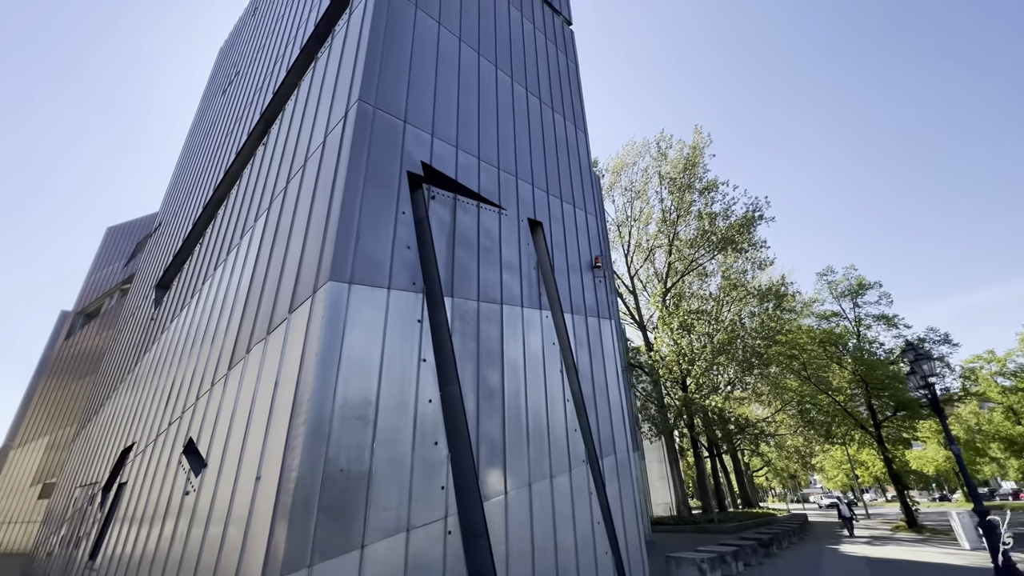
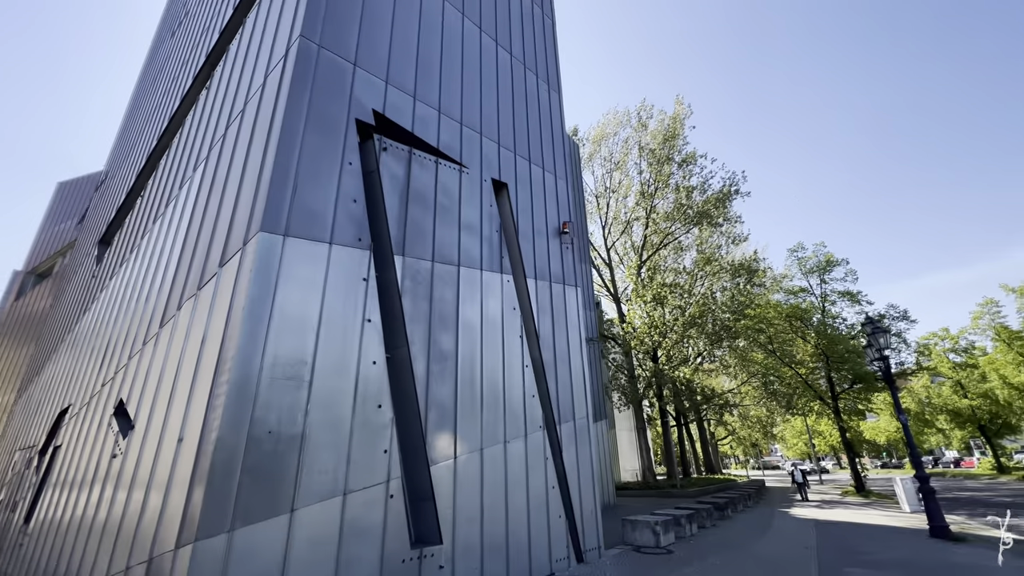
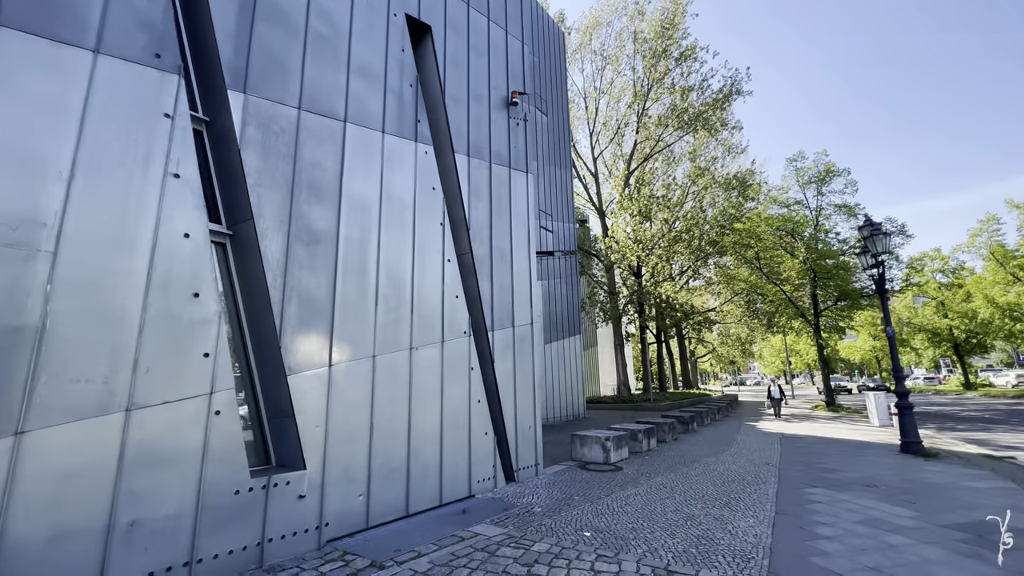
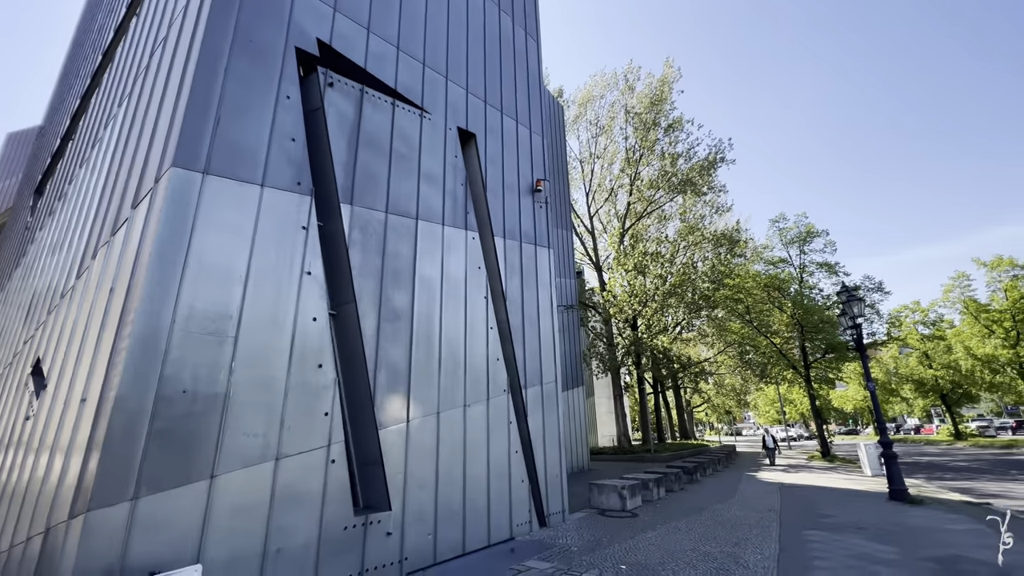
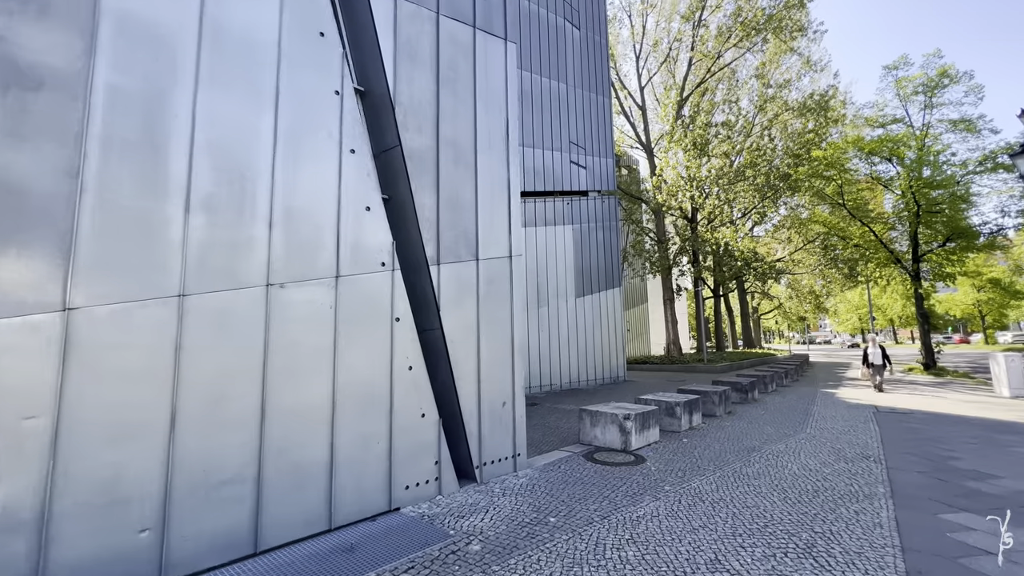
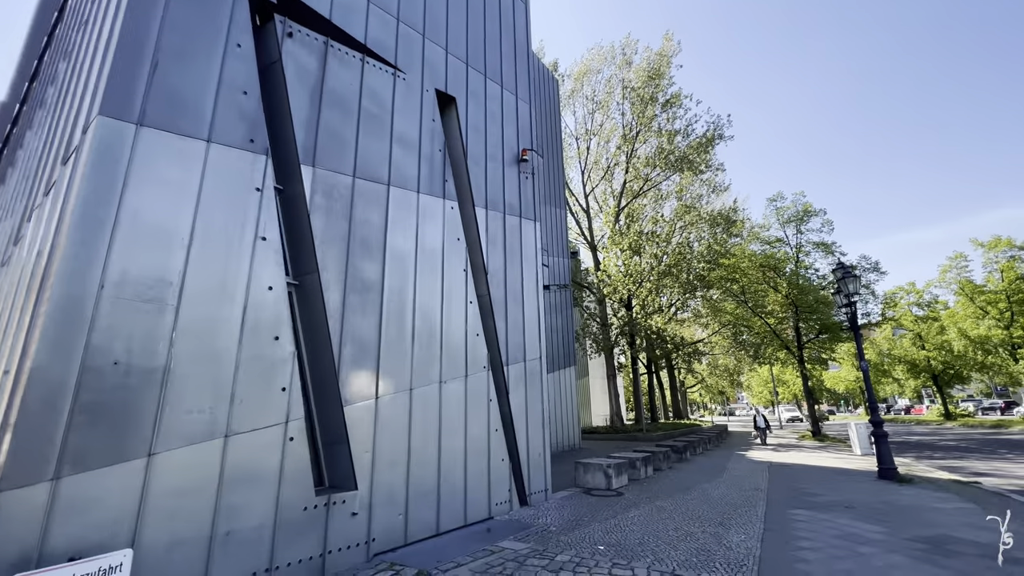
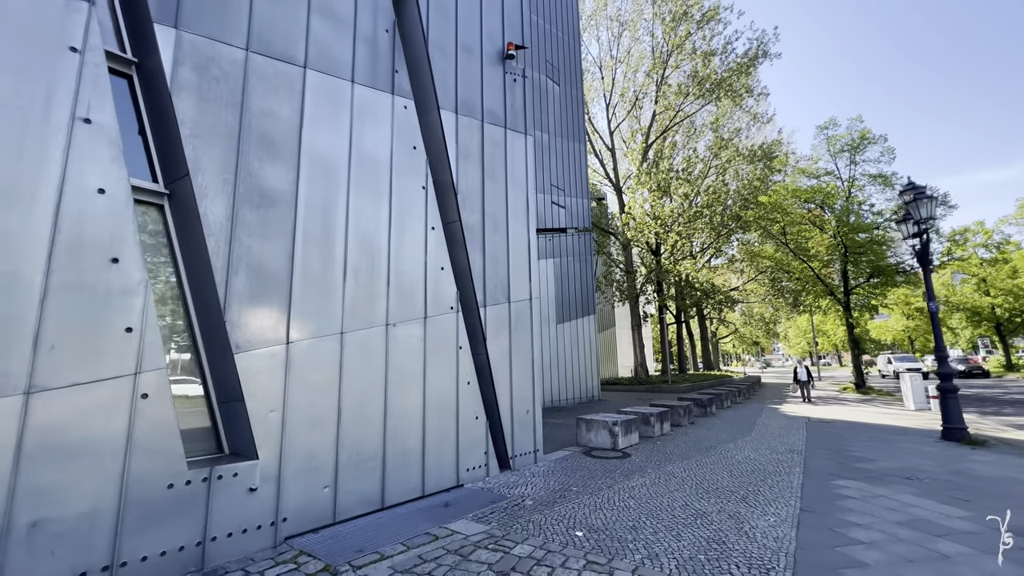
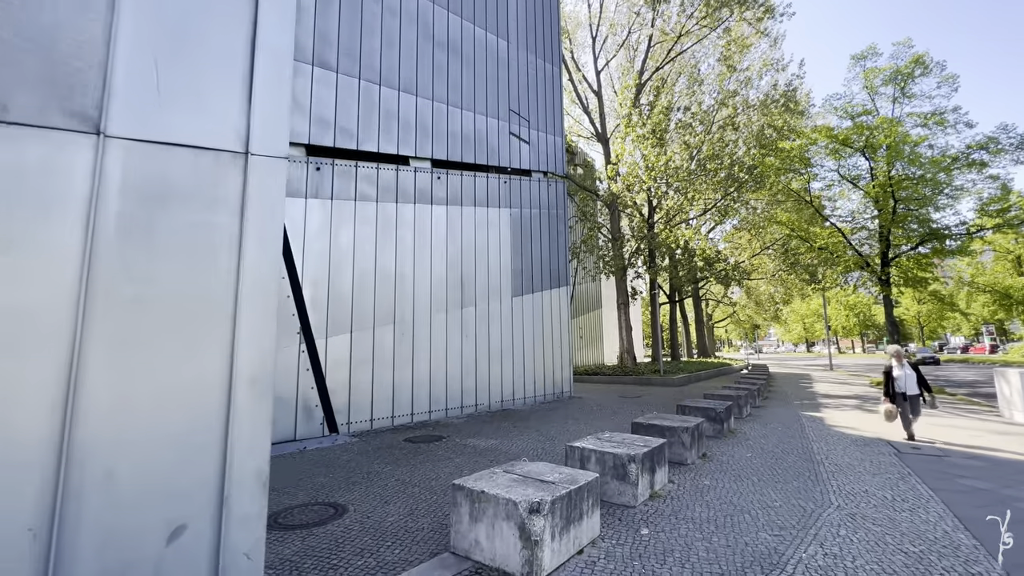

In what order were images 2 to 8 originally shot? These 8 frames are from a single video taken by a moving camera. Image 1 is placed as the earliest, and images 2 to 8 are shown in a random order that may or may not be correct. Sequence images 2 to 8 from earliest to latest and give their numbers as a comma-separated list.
2, 4, 6, 3, 7, 5, 8
